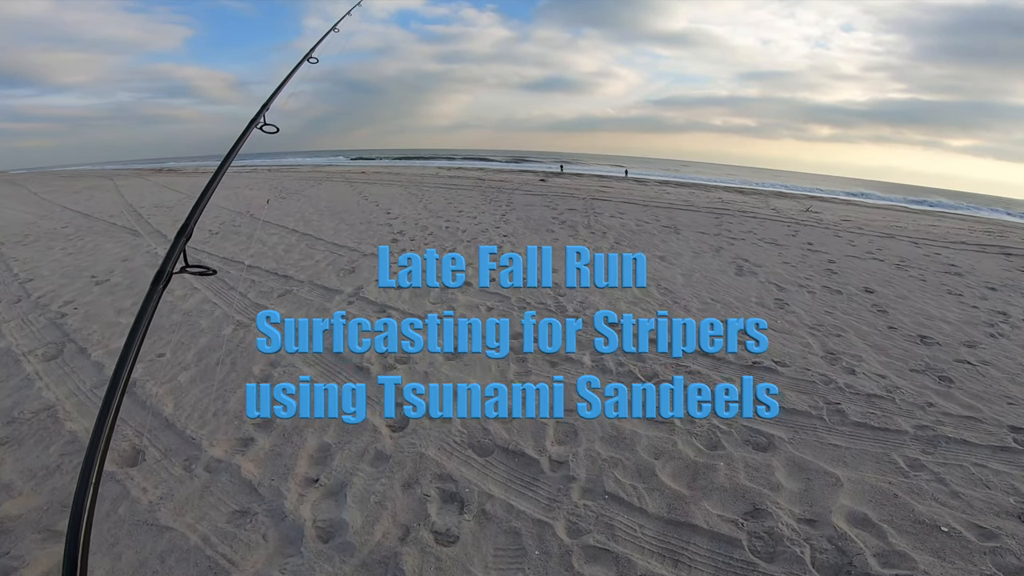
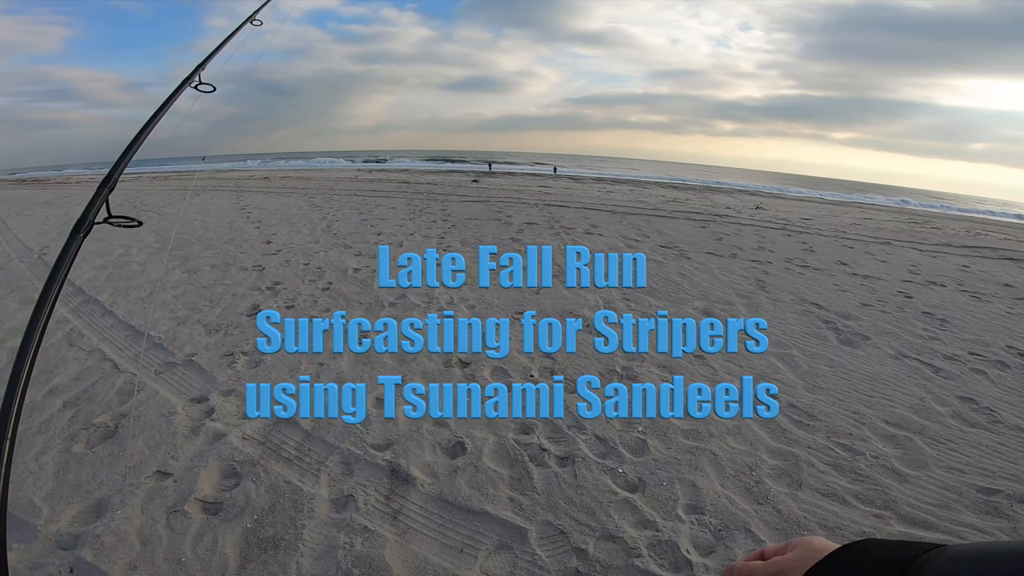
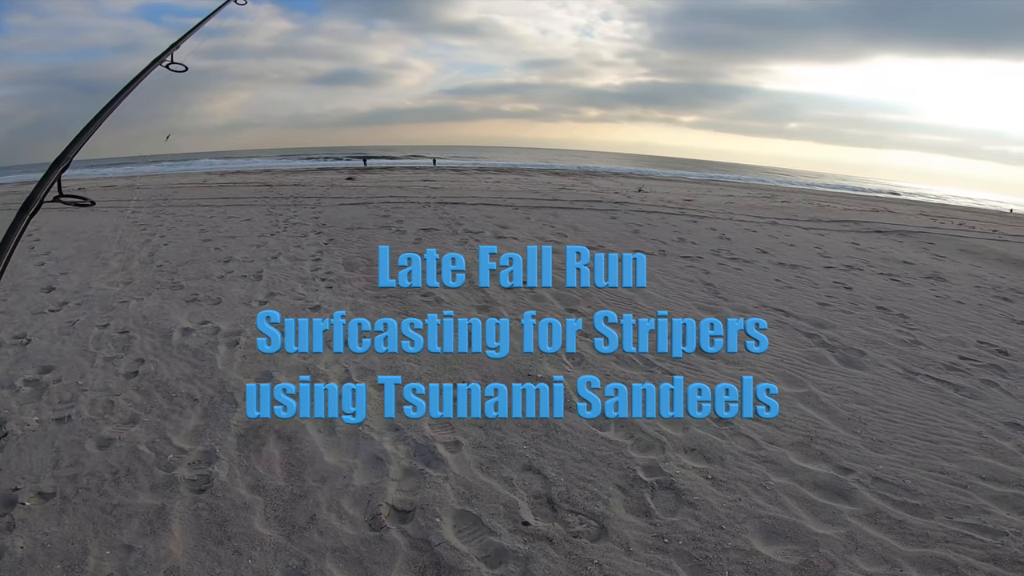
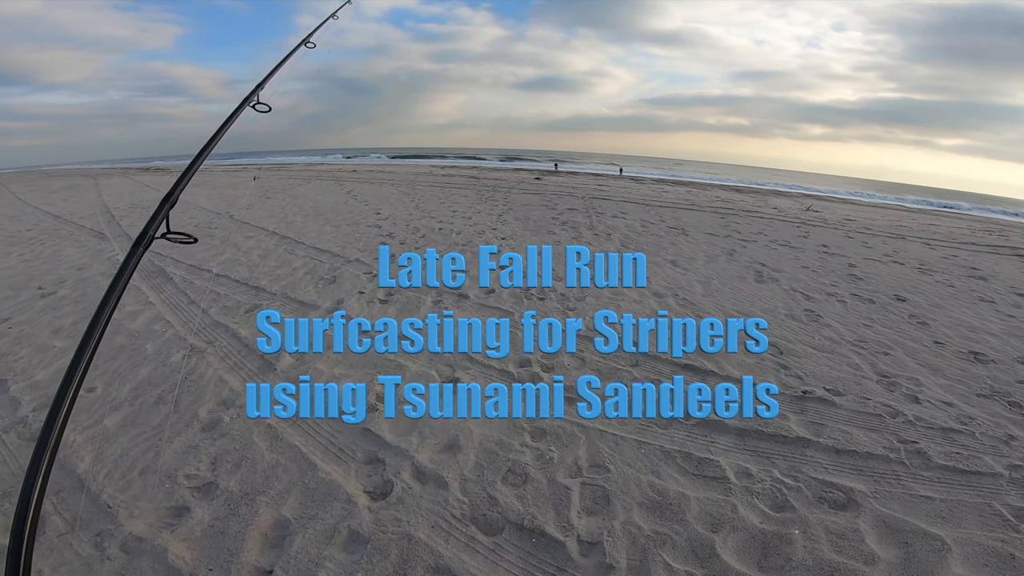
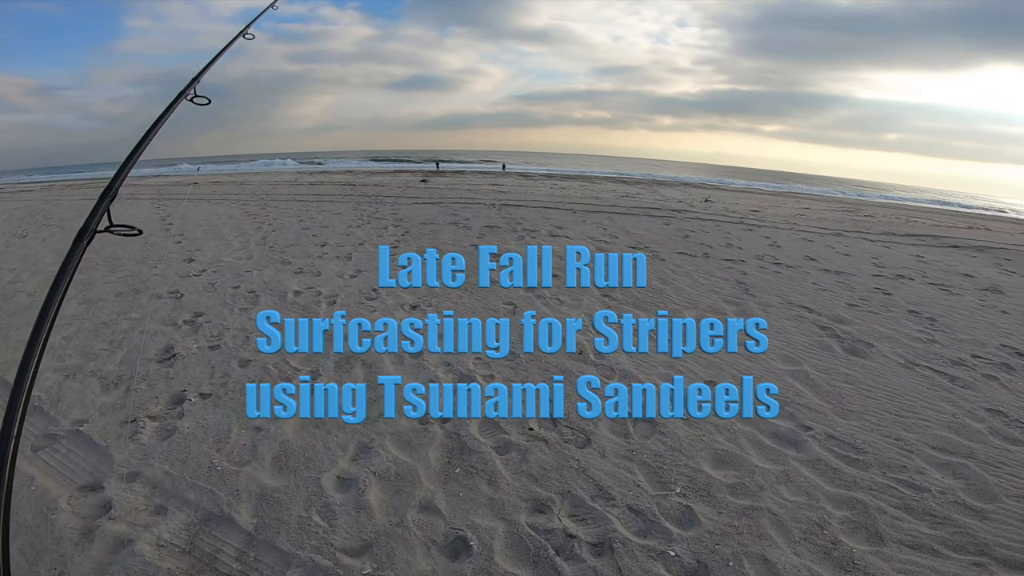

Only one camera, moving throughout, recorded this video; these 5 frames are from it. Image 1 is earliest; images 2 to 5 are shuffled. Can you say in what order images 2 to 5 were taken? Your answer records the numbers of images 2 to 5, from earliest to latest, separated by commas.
4, 2, 5, 3
